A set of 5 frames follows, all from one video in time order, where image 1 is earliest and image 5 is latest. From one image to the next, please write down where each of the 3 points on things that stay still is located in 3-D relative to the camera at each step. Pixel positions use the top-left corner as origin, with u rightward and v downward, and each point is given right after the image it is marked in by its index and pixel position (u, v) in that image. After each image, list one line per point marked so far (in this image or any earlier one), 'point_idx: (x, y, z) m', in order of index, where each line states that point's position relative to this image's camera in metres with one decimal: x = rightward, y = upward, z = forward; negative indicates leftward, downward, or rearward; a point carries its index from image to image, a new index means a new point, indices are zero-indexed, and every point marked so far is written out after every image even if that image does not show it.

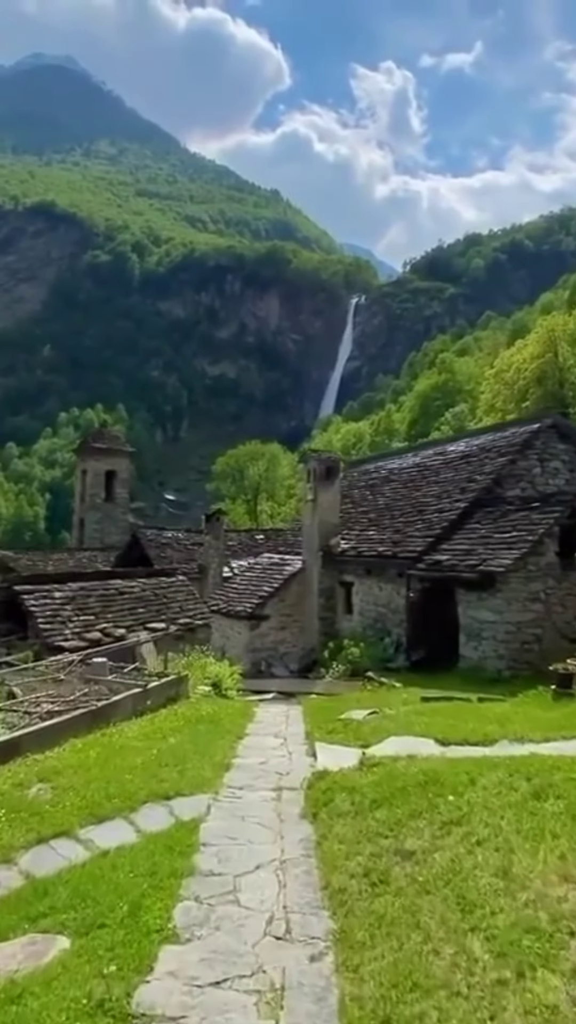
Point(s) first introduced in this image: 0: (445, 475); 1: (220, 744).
0: (+4.5, +1.0, +19.3) m
1: (-1.0, -3.4, +9.7) m
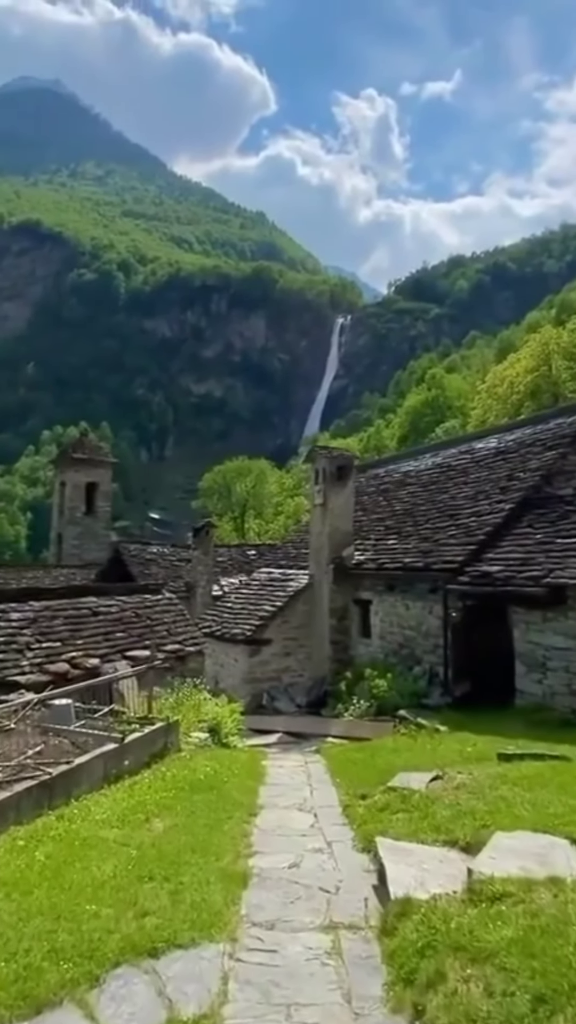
0: (+4.7, +0.9, +16.6) m
1: (-0.6, -3.2, +6.8) m
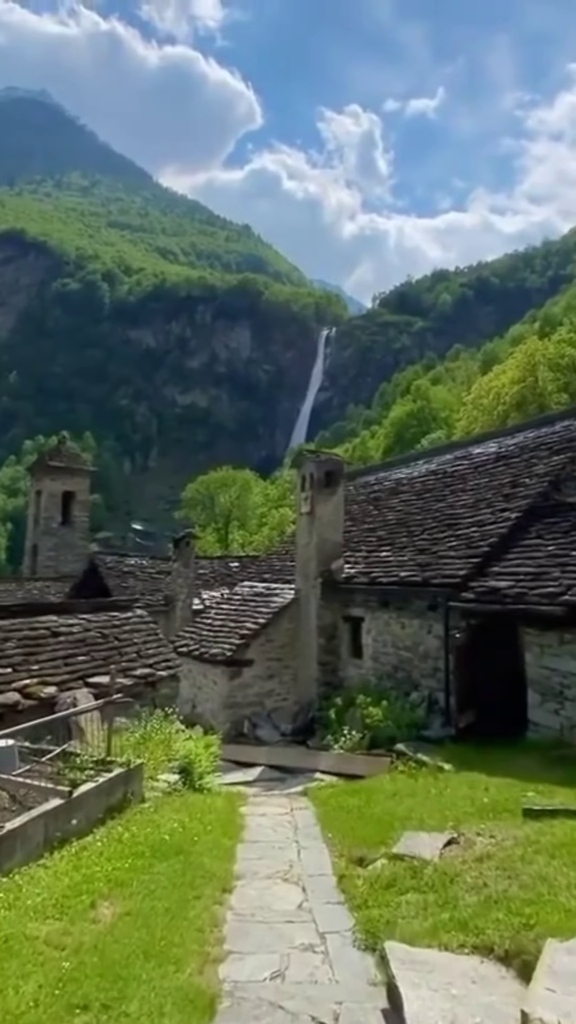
0: (+4.3, +0.7, +15.4) m
1: (-0.8, -3.3, +5.4) m
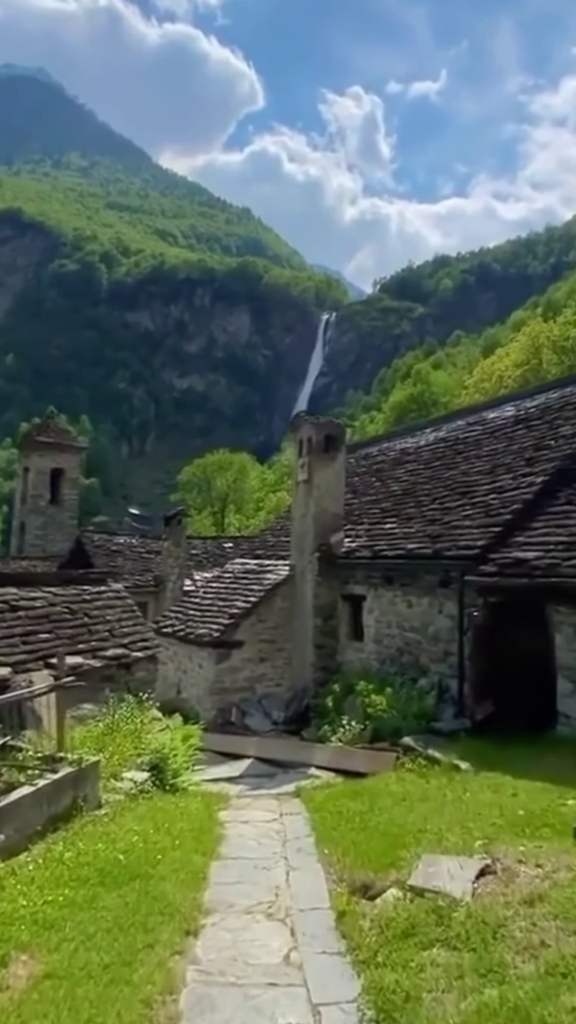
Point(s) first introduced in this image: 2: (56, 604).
0: (+4.2, +1.3, +13.8) m
1: (-0.9, -2.8, +3.9) m
2: (-3.9, -1.5, +11.1) m
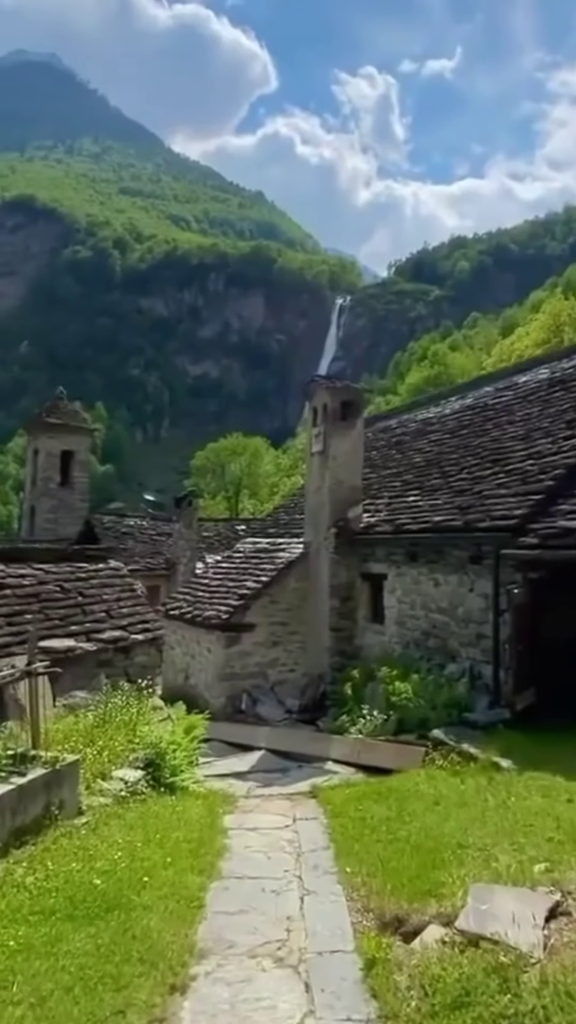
0: (+4.5, +1.9, +12.6) m
1: (-0.8, -2.4, +2.9) m
2: (-3.7, -1.1, +10.1) m
